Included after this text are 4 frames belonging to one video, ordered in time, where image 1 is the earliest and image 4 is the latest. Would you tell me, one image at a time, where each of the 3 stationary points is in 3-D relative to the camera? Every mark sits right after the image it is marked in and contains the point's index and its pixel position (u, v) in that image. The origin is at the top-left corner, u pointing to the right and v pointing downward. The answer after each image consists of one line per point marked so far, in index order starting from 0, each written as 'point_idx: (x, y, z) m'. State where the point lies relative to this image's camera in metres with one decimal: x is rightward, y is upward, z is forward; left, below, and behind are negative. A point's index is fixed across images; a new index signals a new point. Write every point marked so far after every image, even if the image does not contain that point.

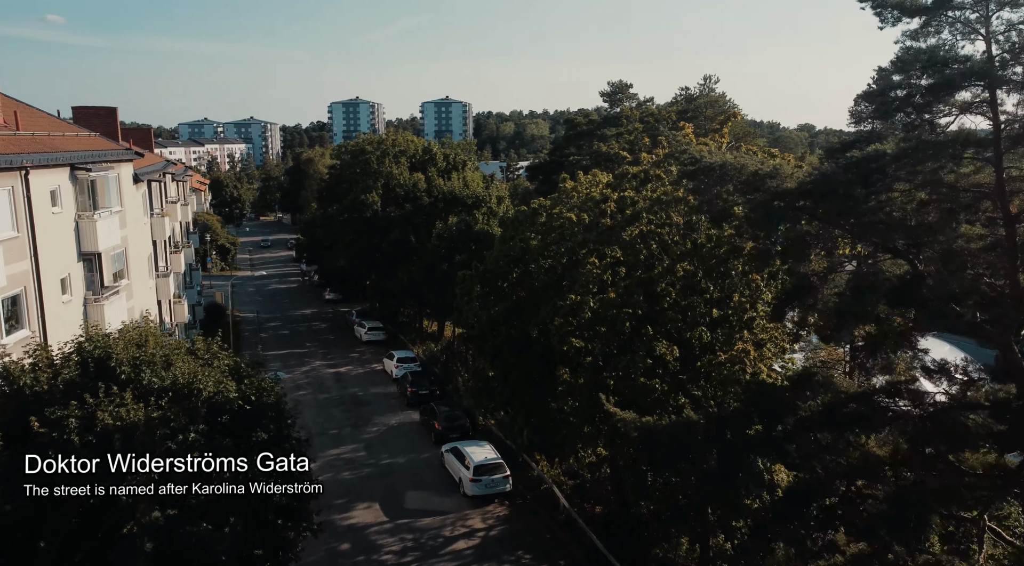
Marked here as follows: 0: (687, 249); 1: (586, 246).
0: (+3.9, +0.8, +18.4) m
1: (+1.8, +0.9, +19.8) m
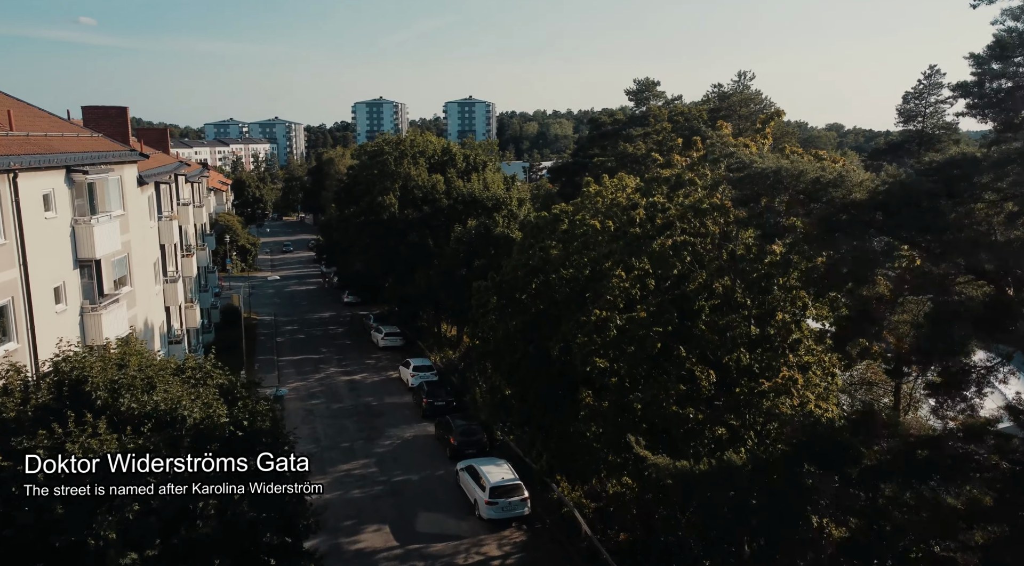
0: (+4.3, +0.5, +16.8) m
1: (+2.2, +0.6, +18.3) m
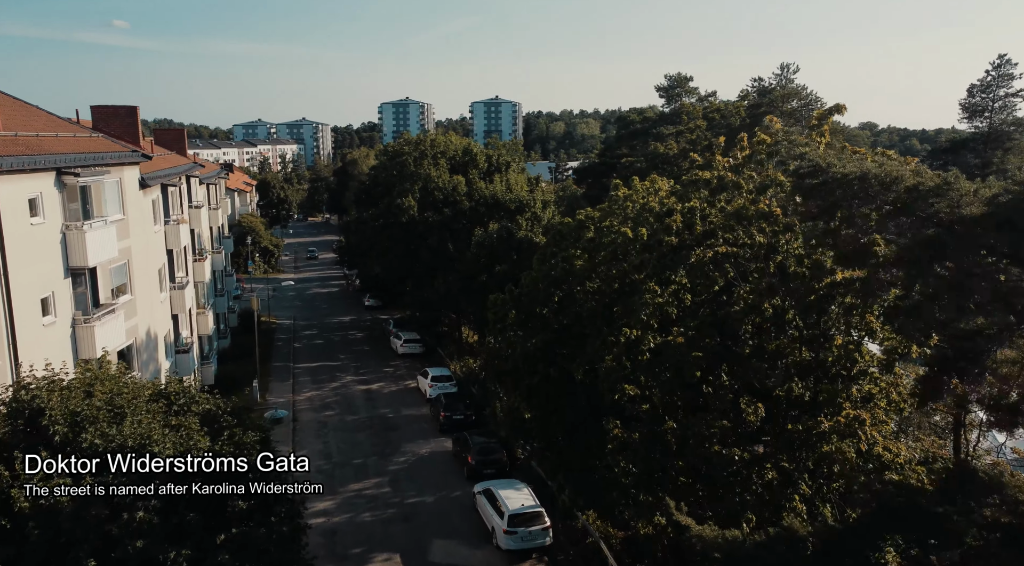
0: (+4.7, +0.2, +14.9) m
1: (+2.6, +0.3, +16.5) m
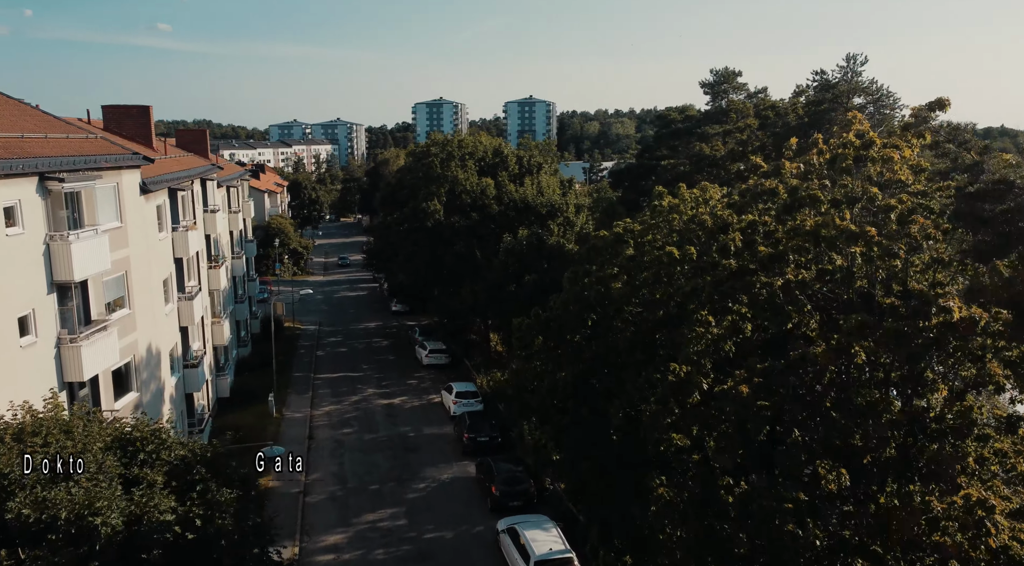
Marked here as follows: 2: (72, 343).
0: (+5.1, -0.3, +12.5) m
1: (+3.1, -0.1, +14.1) m
2: (-10.1, -1.4, +18.8) m
